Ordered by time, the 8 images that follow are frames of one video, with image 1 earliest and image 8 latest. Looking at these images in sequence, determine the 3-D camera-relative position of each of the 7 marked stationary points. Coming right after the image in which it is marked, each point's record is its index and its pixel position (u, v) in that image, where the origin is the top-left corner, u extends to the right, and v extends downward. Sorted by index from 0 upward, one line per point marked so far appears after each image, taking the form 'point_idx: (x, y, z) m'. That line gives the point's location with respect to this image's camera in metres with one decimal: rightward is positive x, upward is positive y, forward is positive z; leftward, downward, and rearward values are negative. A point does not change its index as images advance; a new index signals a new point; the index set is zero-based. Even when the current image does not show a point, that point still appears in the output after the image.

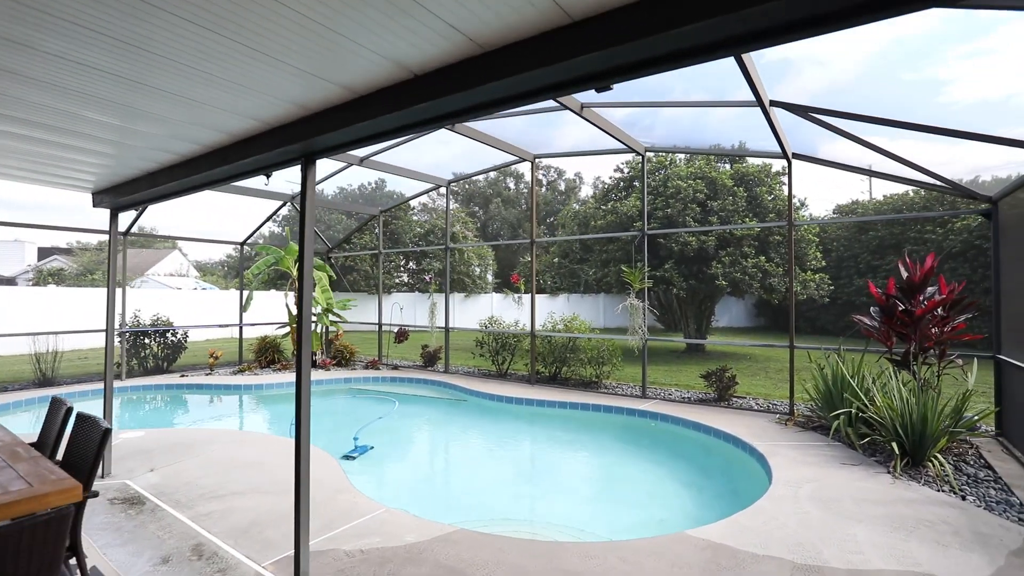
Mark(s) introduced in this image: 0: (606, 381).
0: (+1.3, -1.4, +7.4) m
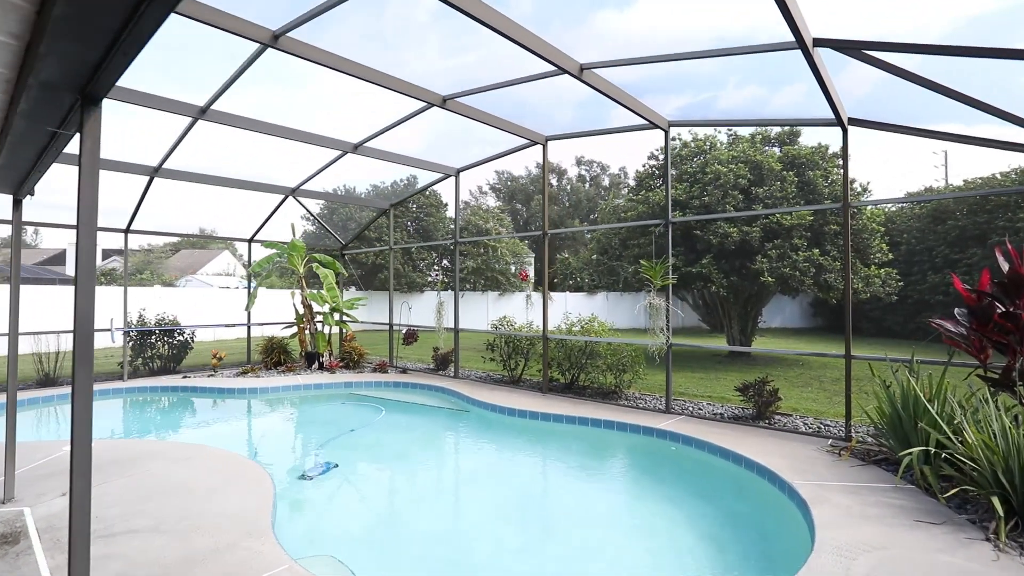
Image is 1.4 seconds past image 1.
0: (+1.5, -1.4, +6.5) m
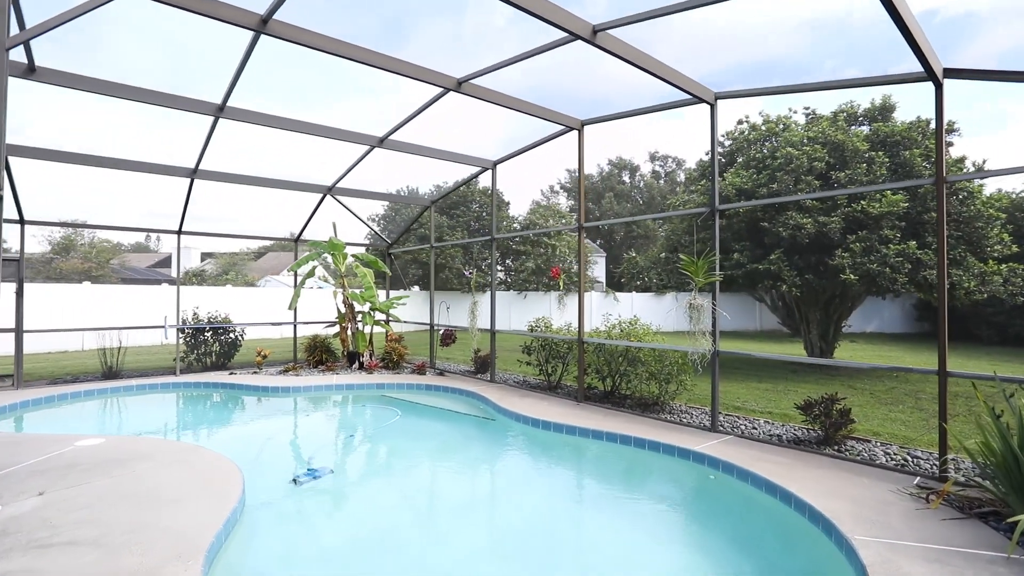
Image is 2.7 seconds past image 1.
0: (+1.8, -1.4, +5.8) m
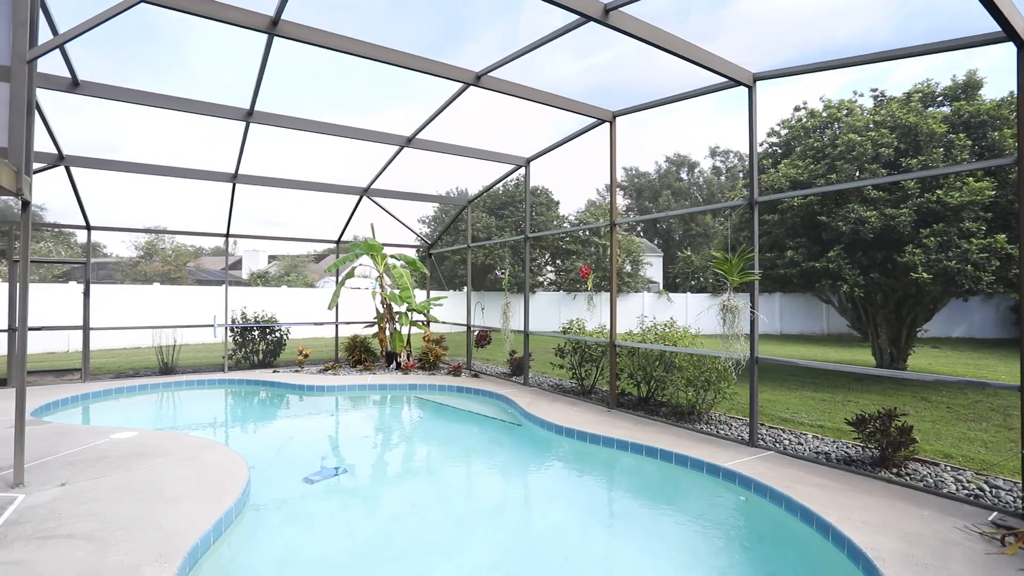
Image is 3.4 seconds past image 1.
0: (+2.1, -1.4, +5.3) m
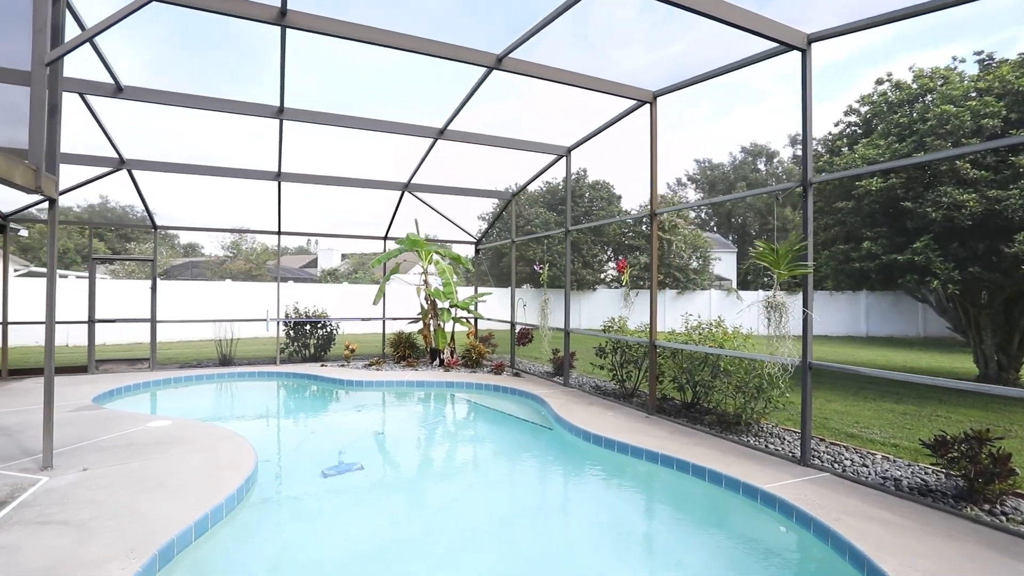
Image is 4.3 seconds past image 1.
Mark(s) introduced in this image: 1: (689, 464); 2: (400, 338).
0: (+2.4, -1.3, +4.8) m
1: (+1.4, -1.4, +4.0) m
2: (-2.0, -0.9, +9.1) m
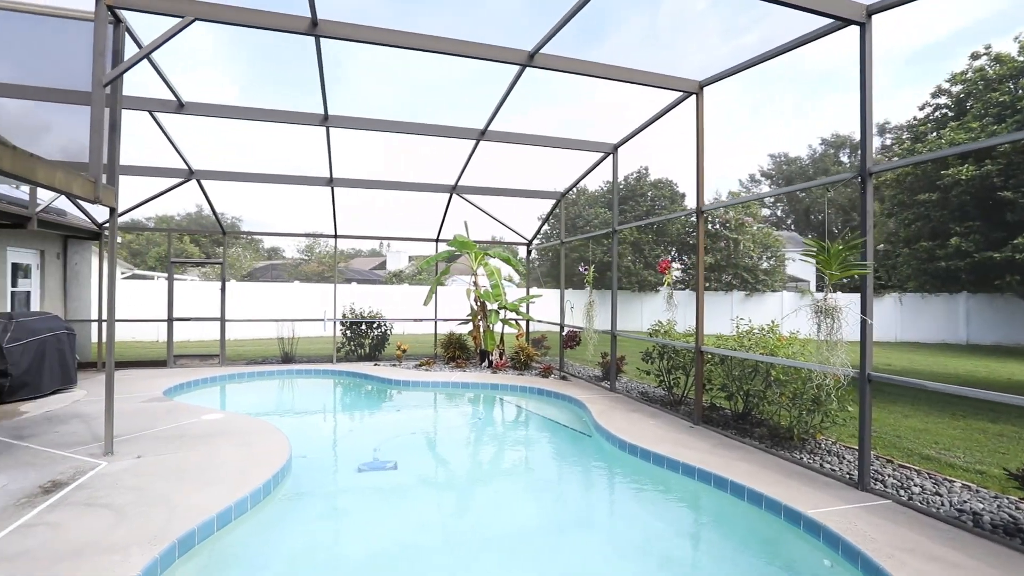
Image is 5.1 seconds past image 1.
0: (+2.7, -1.3, +4.3) m
1: (+1.7, -1.4, +3.7) m
2: (-1.1, -0.9, +9.2) m
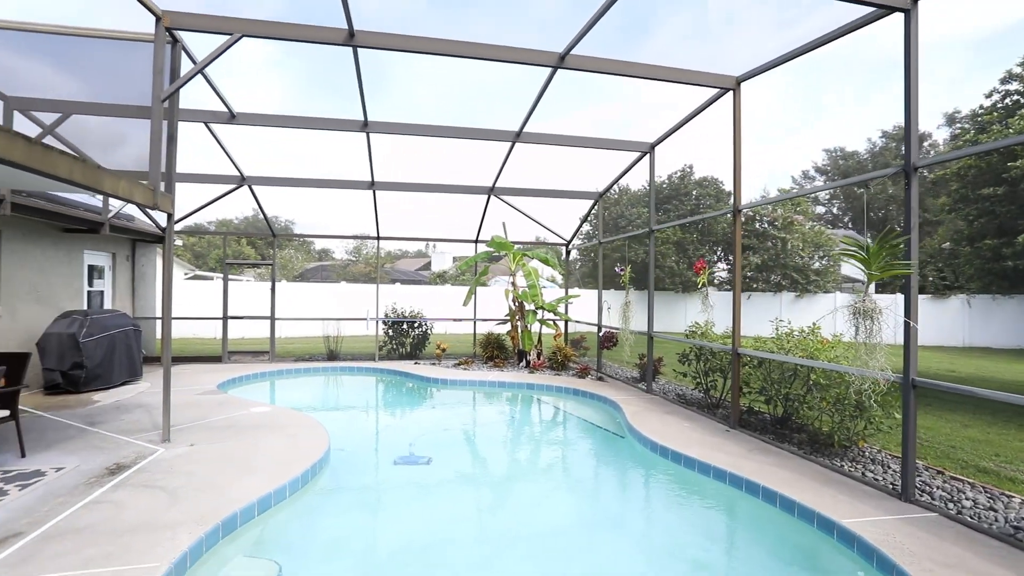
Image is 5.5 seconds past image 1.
0: (+2.9, -1.3, +4.1) m
1: (+1.9, -1.5, +3.6) m
2: (-0.4, -0.9, +9.3) m
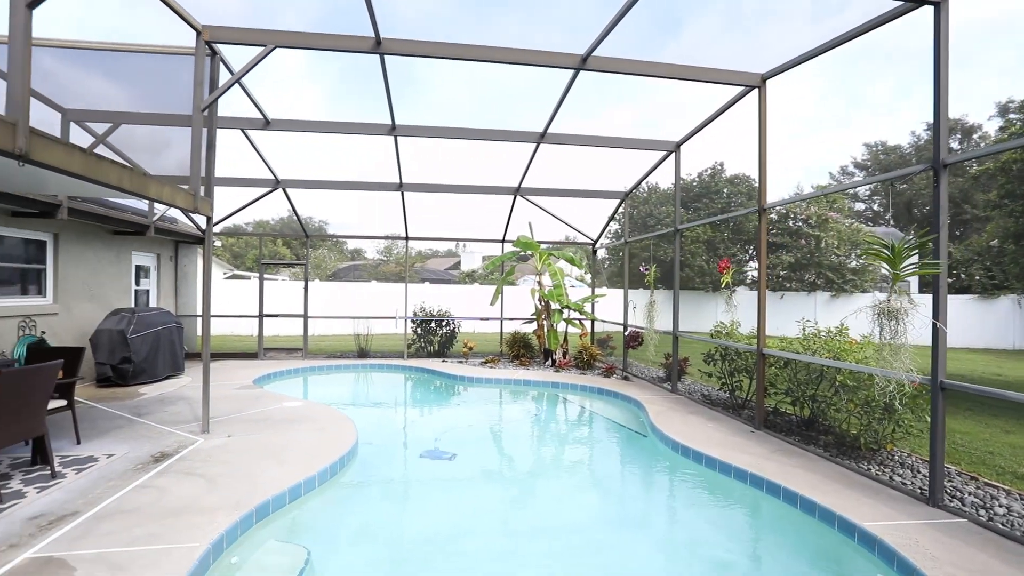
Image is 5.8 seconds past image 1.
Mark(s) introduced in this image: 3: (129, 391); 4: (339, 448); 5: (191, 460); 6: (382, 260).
0: (+3.1, -1.3, +4.0) m
1: (+2.0, -1.5, +3.6) m
2: (0.0, -0.9, +9.4) m
3: (-4.6, -1.3, +6.0) m
4: (-1.4, -1.3, +4.0) m
5: (-2.3, -1.3, +3.6) m
6: (-2.7, +0.5, +9.8) m
